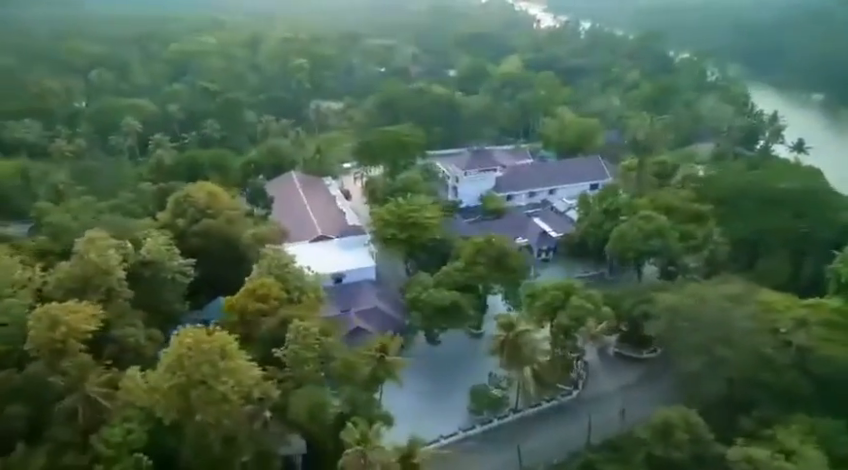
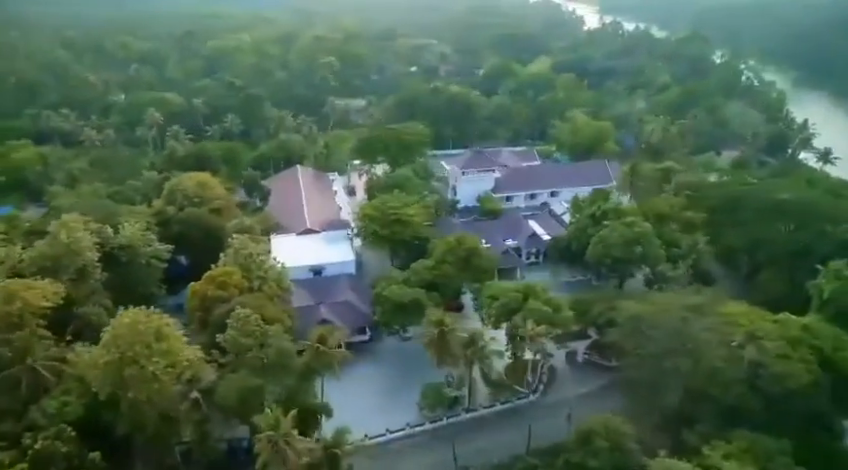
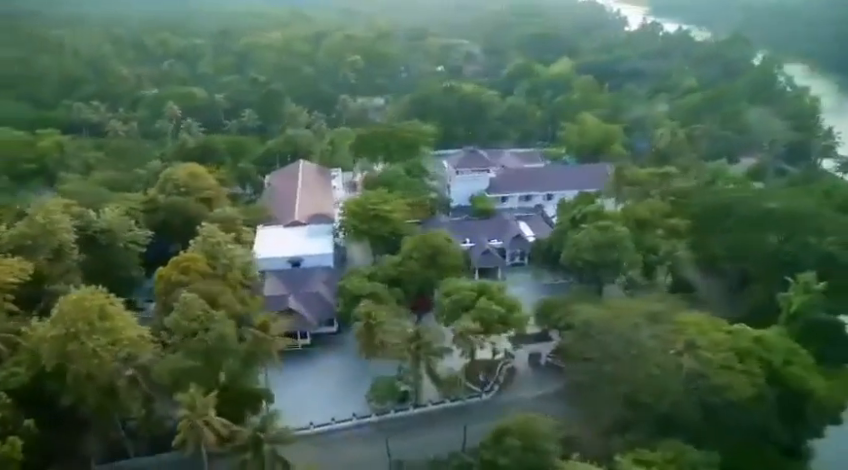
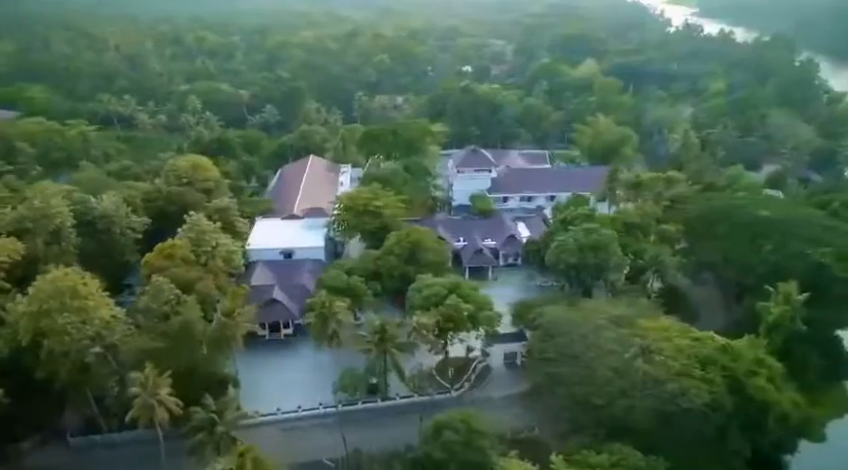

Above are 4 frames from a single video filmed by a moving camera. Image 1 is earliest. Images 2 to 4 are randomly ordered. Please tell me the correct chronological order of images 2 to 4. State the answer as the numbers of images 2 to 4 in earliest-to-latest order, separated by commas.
2, 3, 4
